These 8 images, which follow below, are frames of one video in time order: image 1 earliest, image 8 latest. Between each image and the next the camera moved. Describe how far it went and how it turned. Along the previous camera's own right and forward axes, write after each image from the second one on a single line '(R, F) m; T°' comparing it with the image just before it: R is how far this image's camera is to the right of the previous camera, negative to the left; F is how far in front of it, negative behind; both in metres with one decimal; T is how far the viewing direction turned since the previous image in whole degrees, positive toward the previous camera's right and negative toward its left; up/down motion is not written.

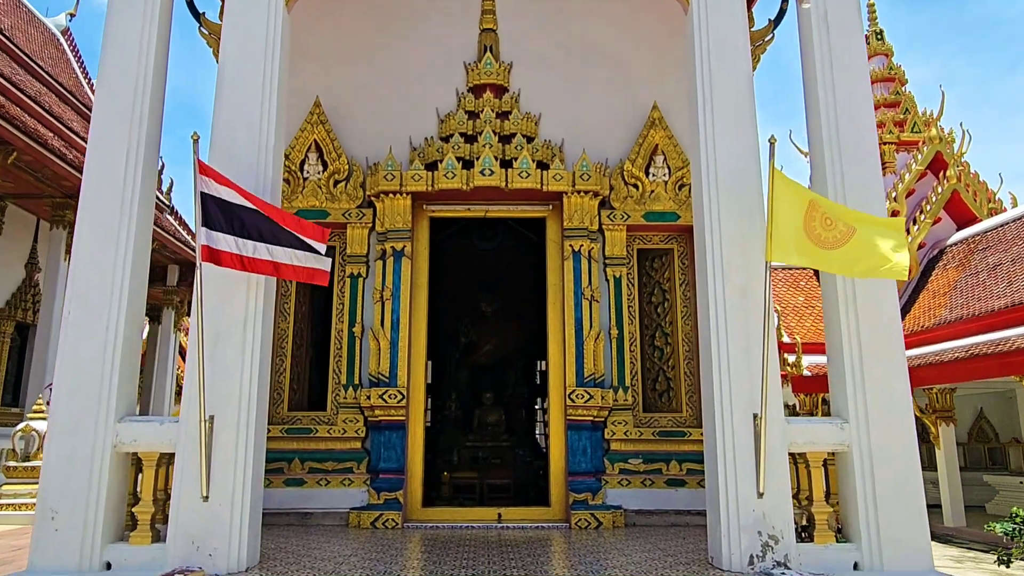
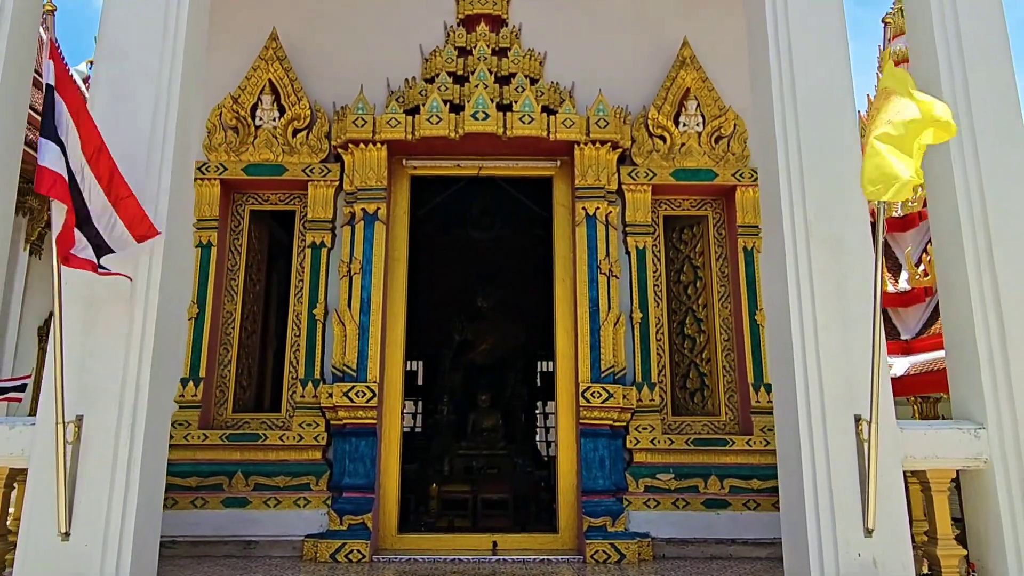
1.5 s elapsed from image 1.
(0.0, +1.1) m; 0°
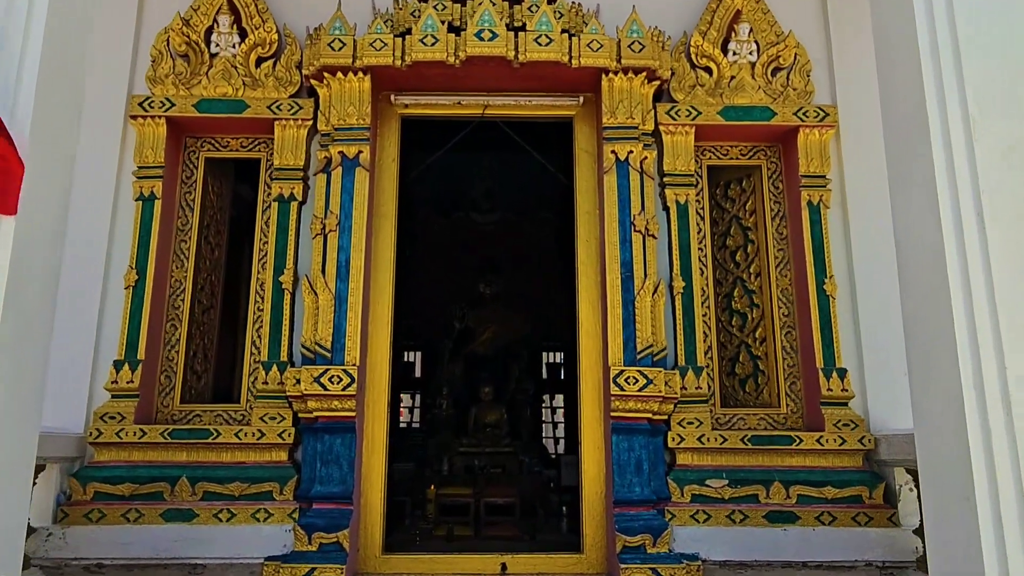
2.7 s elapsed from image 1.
(-0.1, +0.8) m; 0°
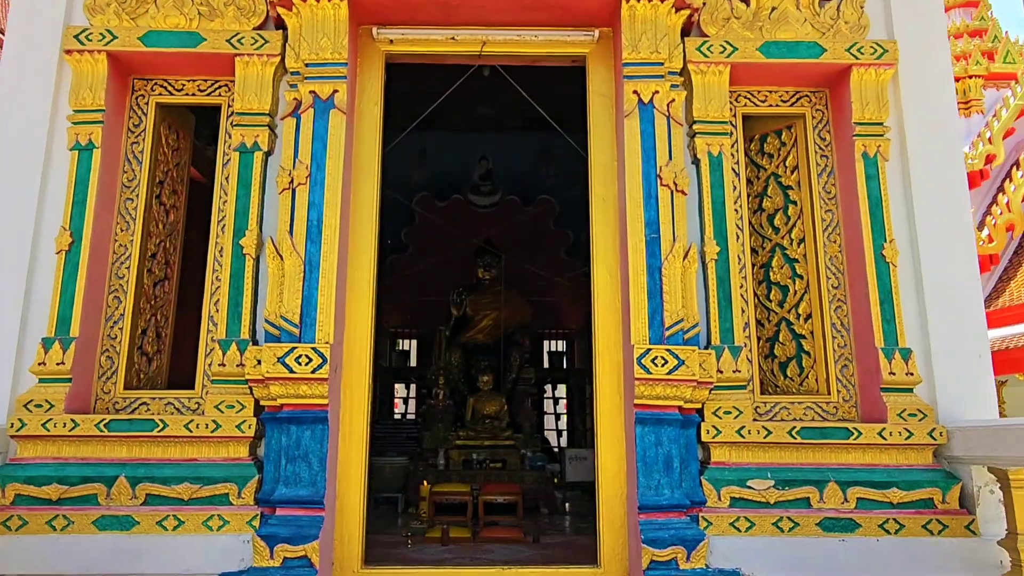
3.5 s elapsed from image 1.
(0.0, +0.6) m; 0°
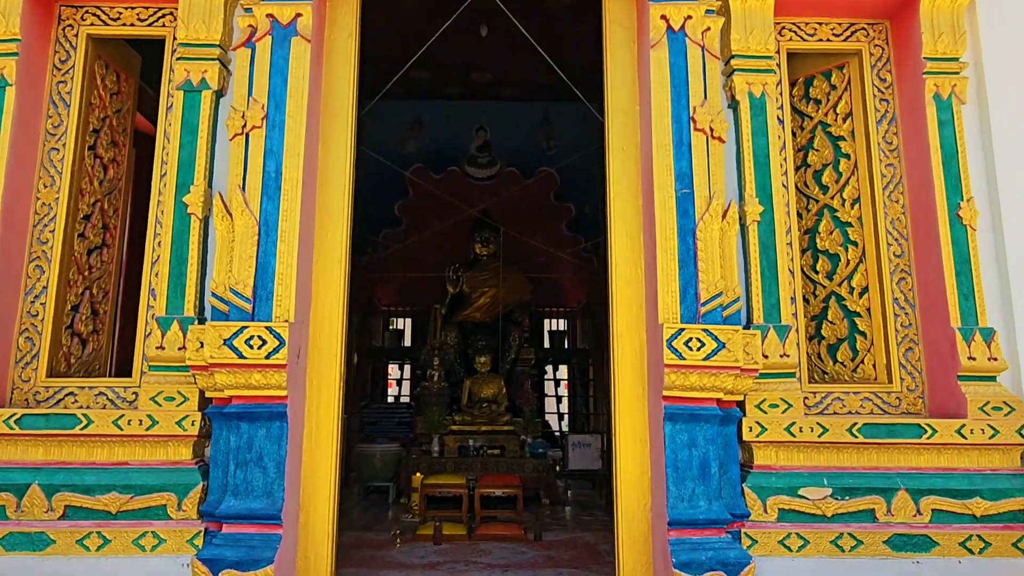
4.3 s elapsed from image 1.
(0.0, +0.5) m; 0°
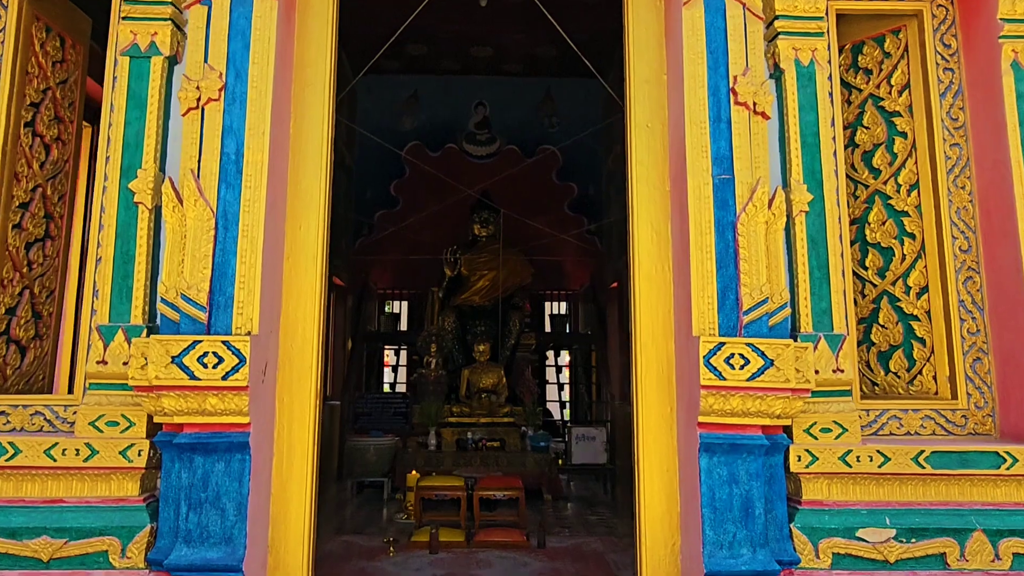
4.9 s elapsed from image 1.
(0.0, +0.4) m; 0°
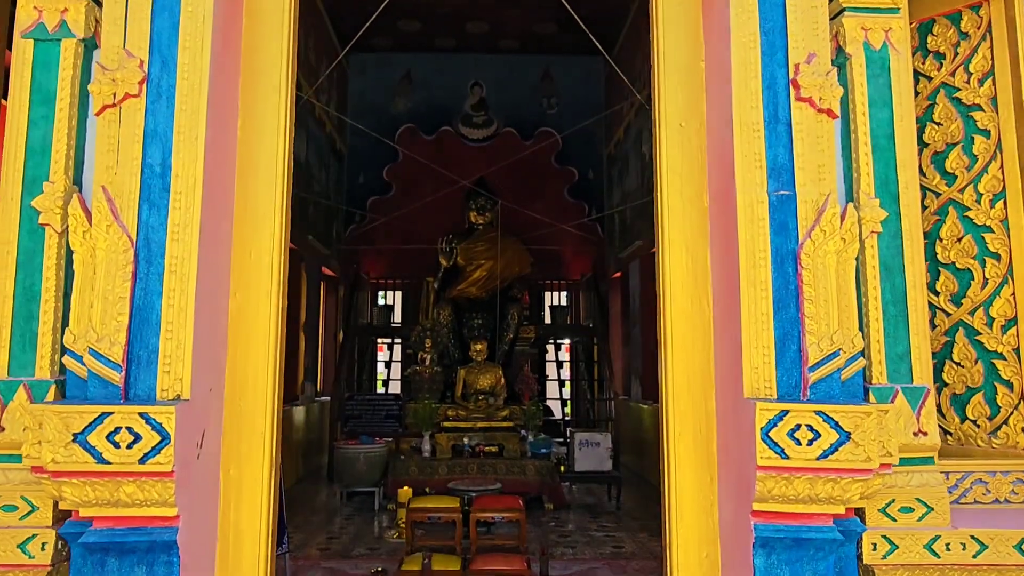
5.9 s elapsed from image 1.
(0.0, +0.4) m; 0°
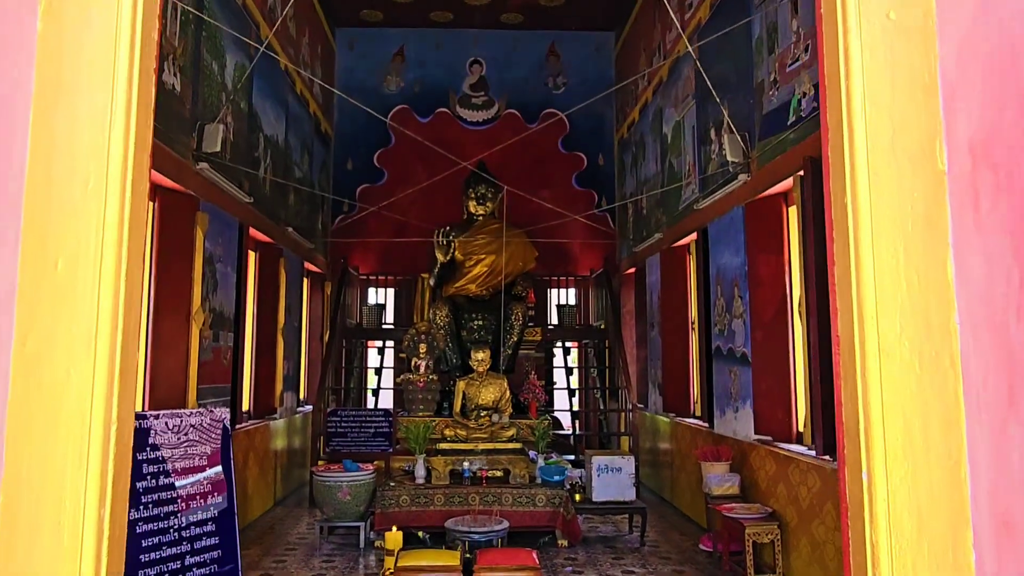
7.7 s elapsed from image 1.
(-0.1, +0.9) m; 0°
